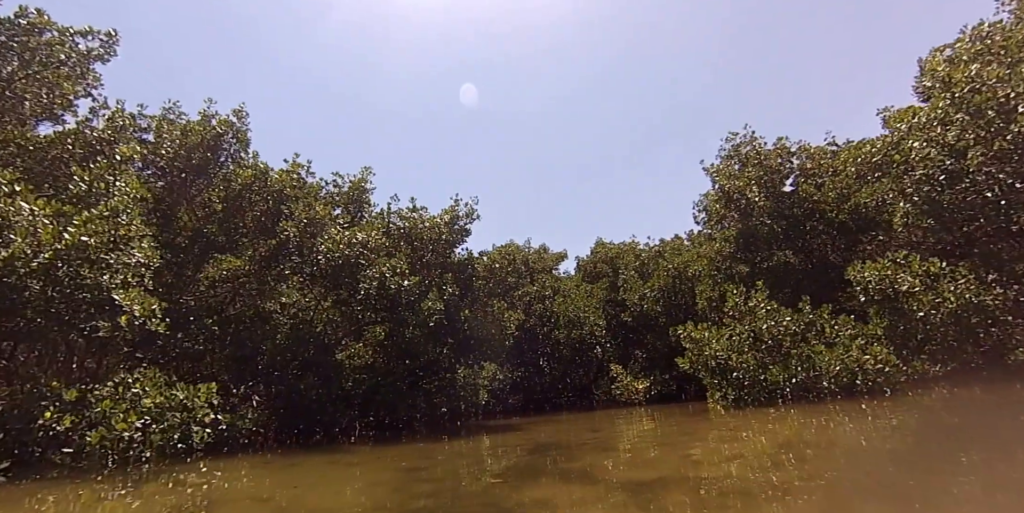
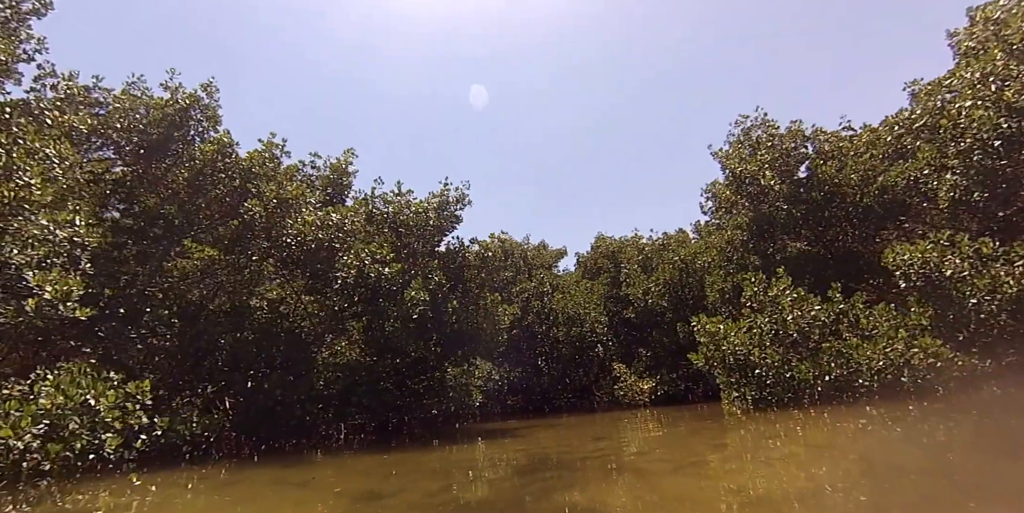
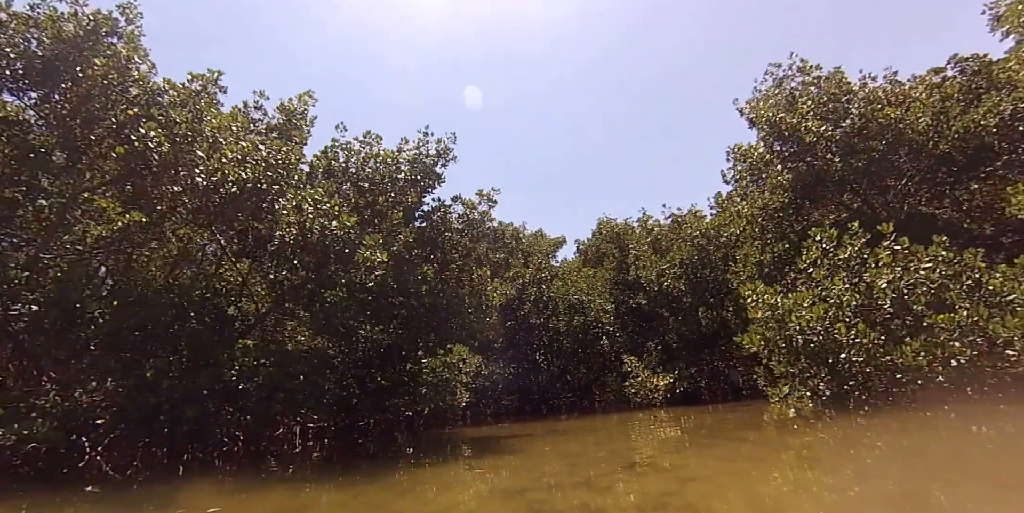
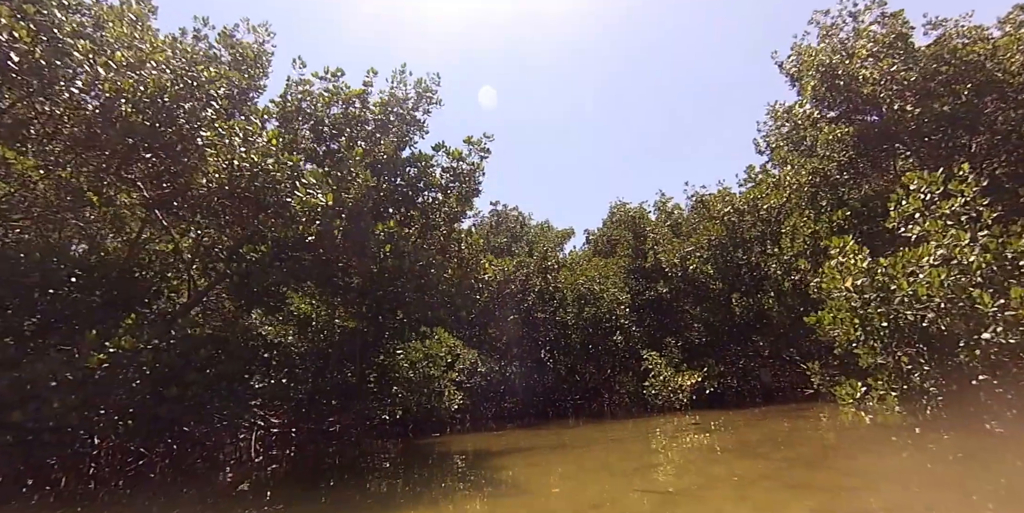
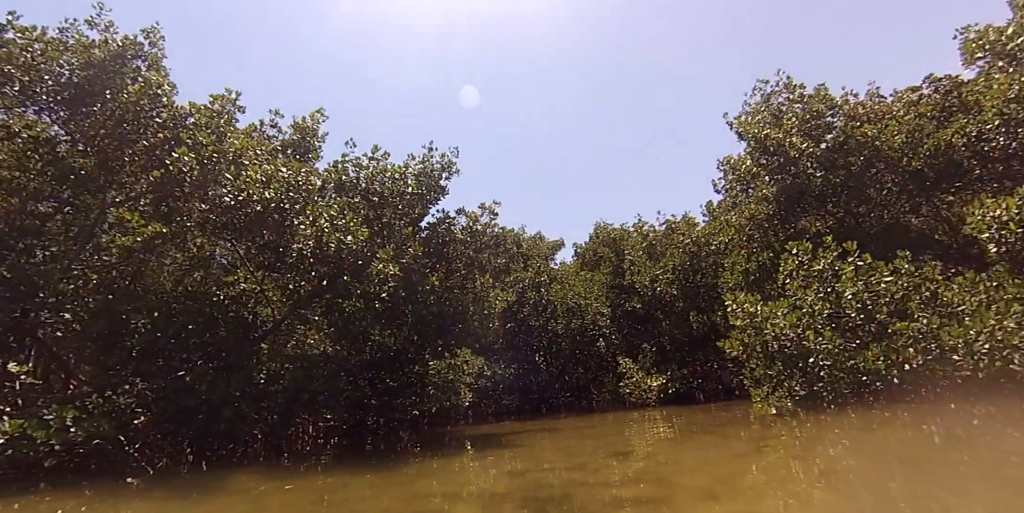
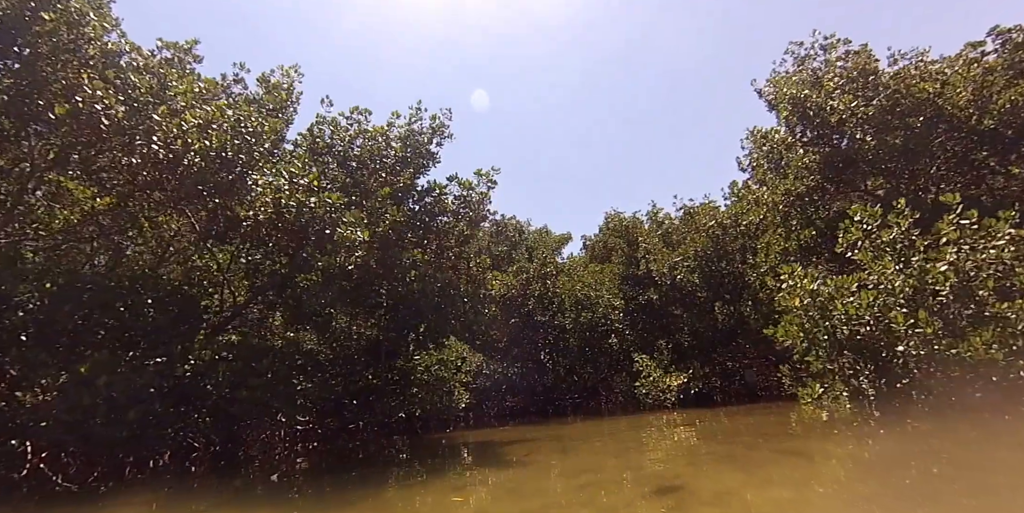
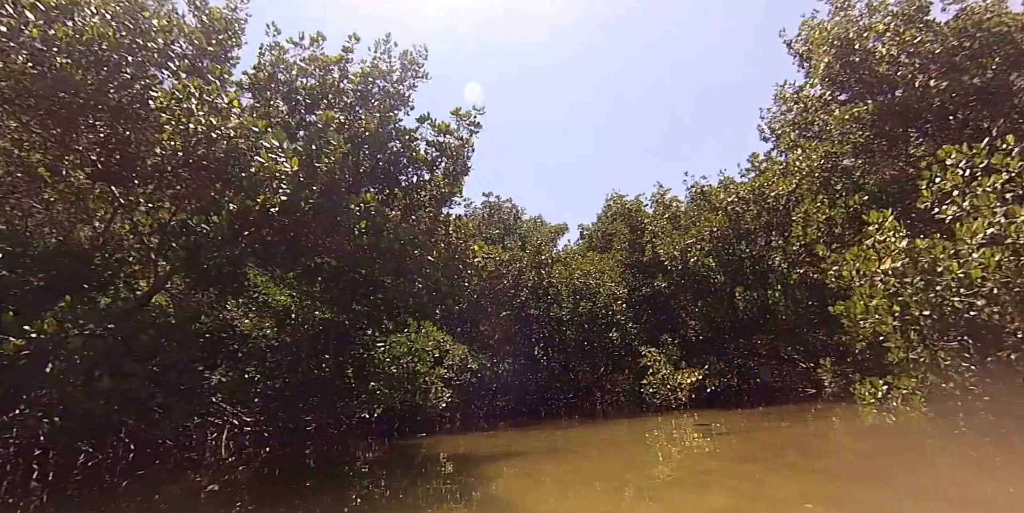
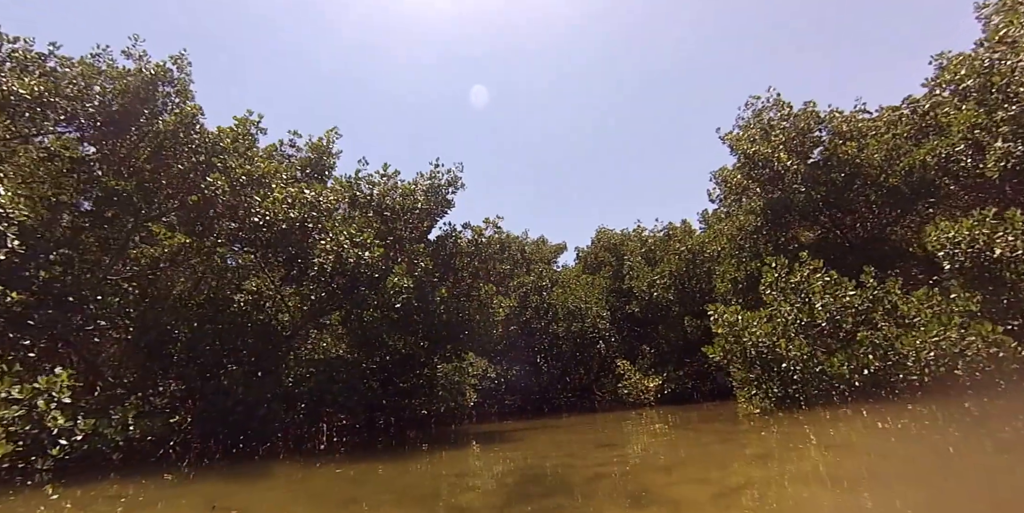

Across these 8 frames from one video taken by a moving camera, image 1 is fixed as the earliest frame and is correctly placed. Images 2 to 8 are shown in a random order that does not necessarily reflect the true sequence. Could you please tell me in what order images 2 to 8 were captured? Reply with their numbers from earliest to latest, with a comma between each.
2, 8, 5, 3, 6, 4, 7
